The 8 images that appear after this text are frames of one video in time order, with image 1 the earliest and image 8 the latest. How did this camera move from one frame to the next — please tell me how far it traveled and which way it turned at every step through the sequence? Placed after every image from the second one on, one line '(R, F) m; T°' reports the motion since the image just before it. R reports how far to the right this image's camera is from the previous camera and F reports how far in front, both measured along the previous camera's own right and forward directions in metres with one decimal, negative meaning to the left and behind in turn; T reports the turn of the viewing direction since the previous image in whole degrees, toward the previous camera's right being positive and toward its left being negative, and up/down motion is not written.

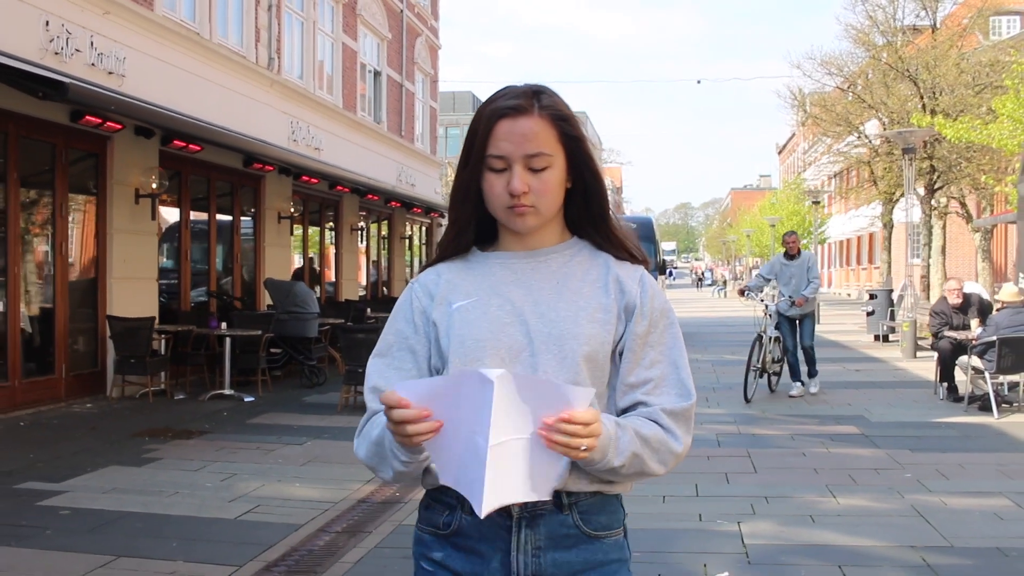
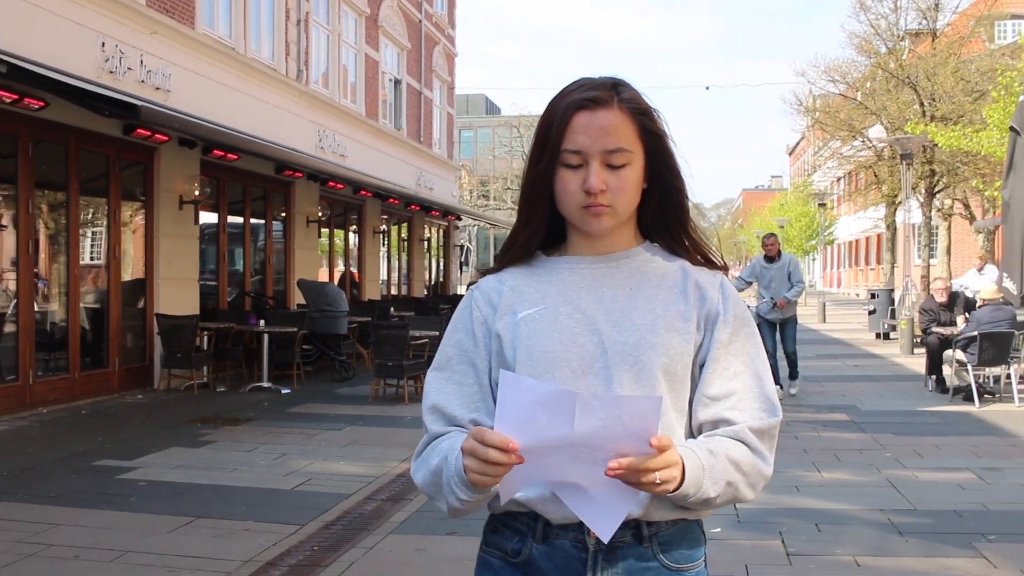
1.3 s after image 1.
(-0.1, -0.8) m; -1°
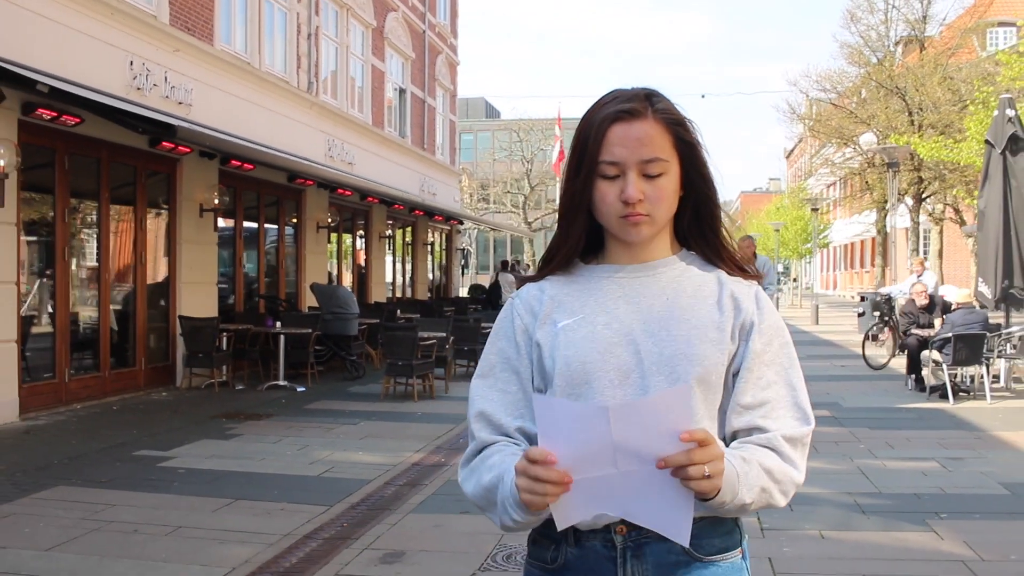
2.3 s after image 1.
(0.0, -0.6) m; 0°
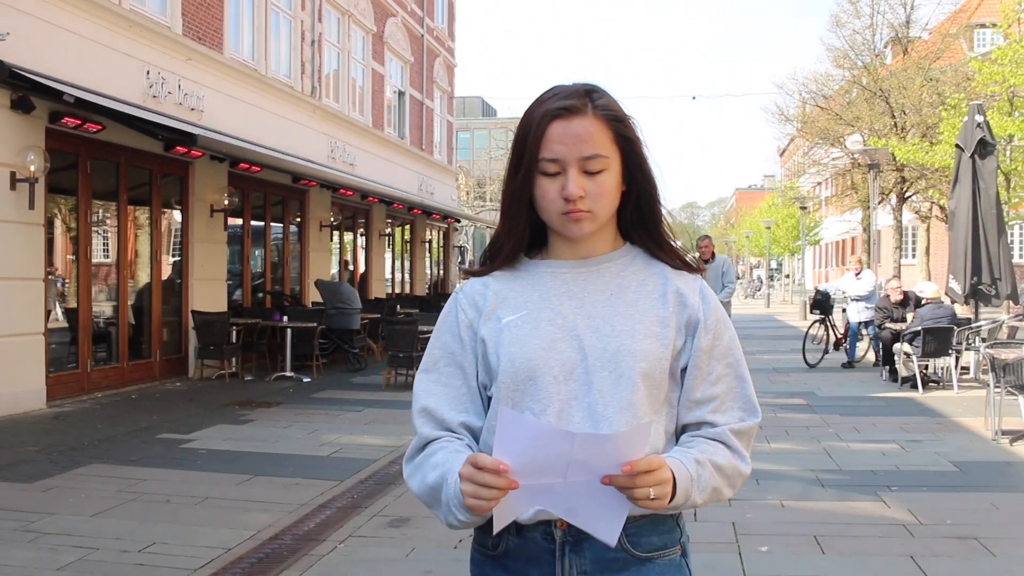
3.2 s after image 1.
(0.0, -0.6) m; 0°
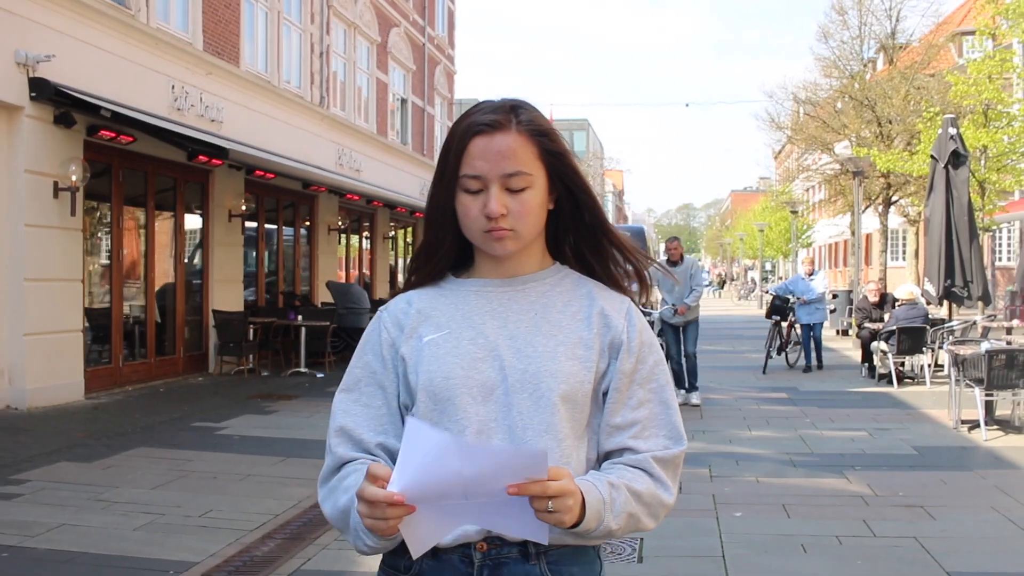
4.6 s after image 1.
(-0.1, -0.8) m; 0°
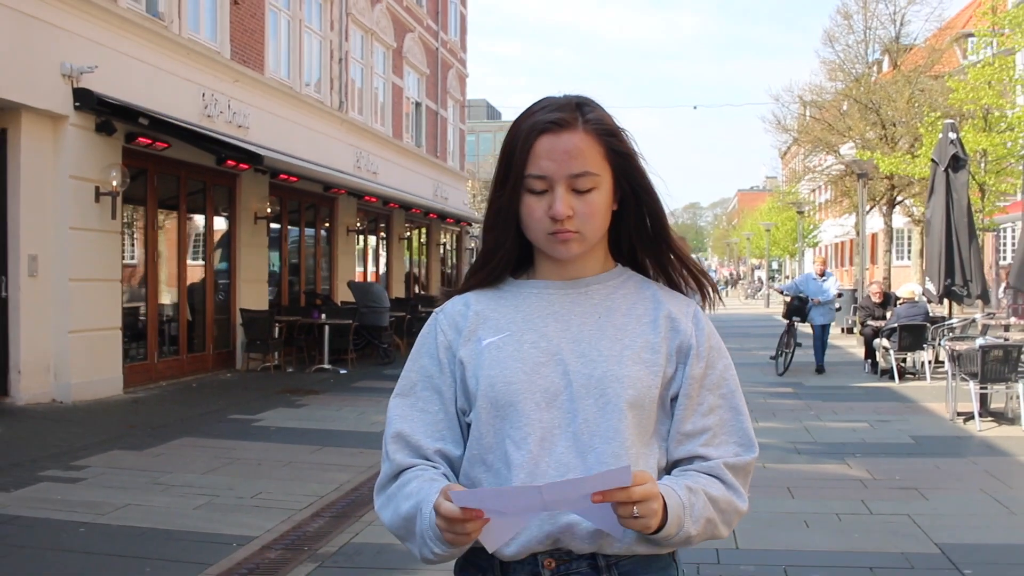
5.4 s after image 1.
(-0.1, -0.5) m; 0°
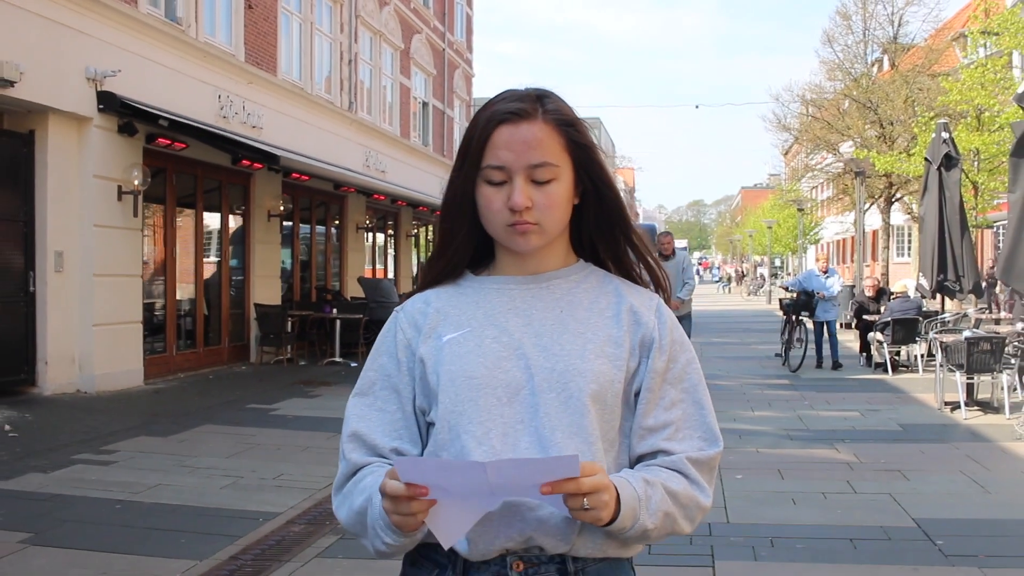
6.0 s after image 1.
(0.0, -0.4) m; 0°
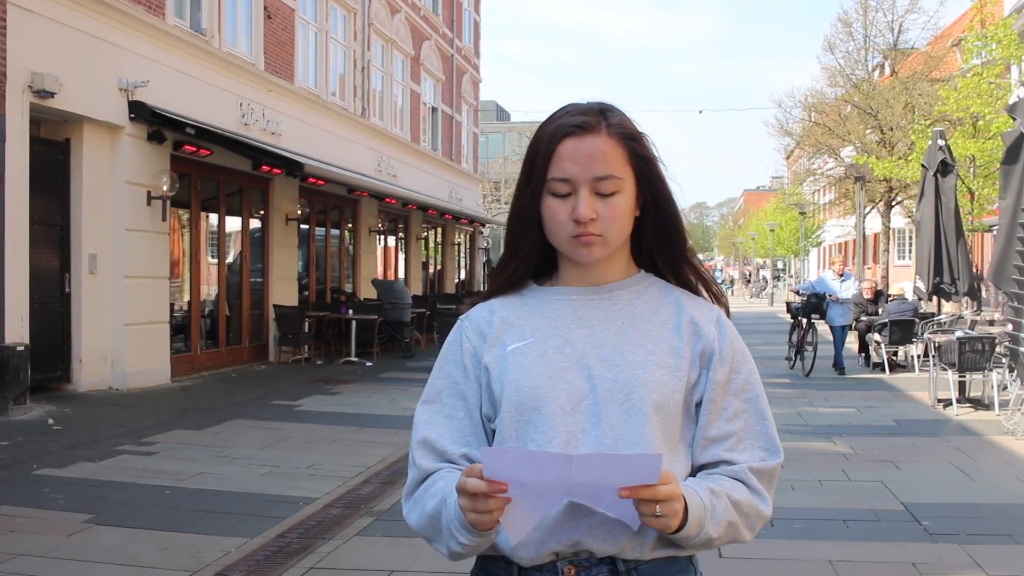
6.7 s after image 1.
(-0.1, -0.5) m; 0°
